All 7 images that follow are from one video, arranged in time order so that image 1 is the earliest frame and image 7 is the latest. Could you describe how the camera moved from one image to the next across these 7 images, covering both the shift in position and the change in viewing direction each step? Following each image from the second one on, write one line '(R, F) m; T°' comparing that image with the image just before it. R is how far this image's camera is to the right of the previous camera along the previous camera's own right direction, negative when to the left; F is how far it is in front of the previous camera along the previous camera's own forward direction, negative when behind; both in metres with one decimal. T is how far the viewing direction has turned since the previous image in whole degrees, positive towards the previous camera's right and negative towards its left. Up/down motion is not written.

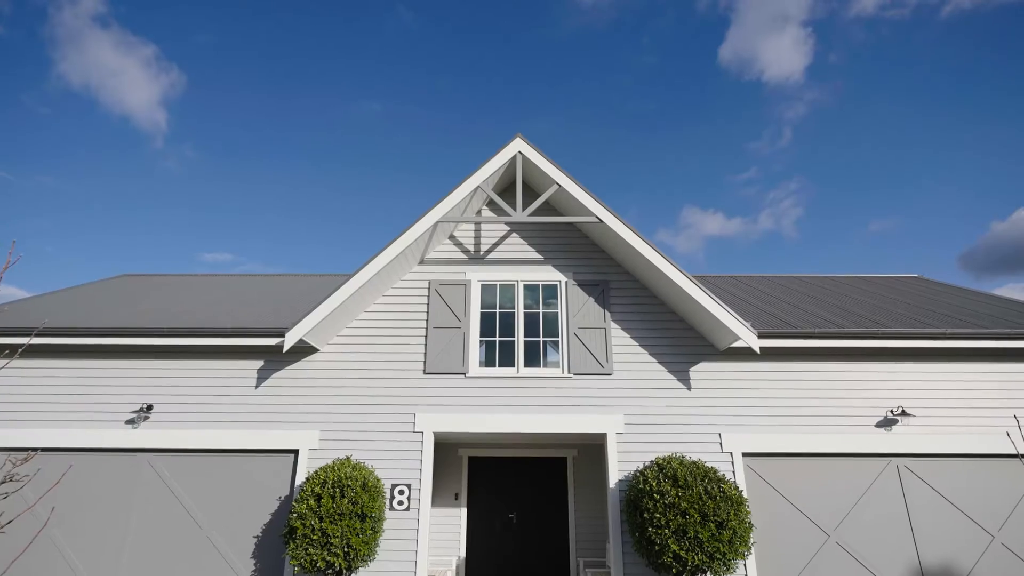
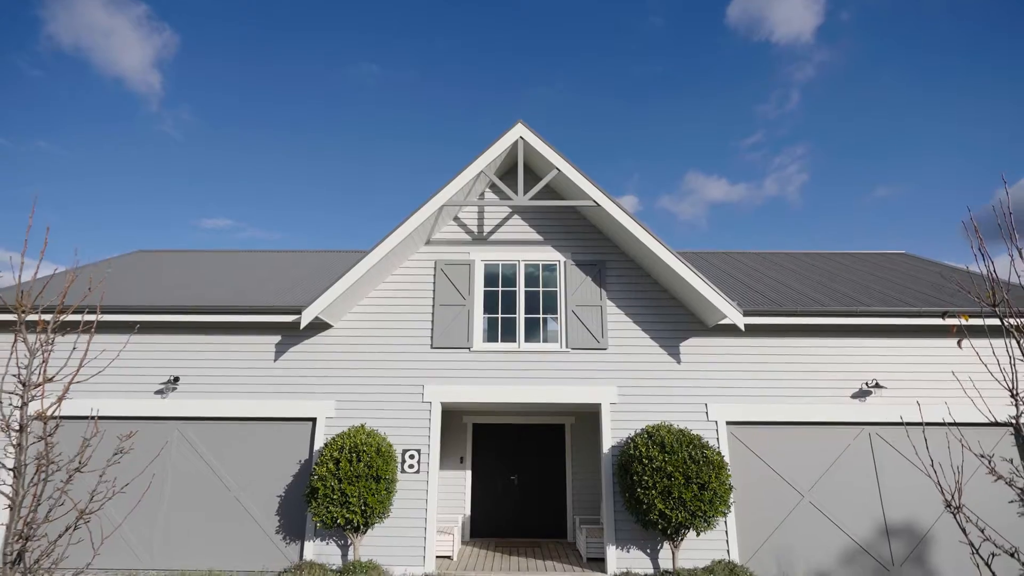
(0.0, -0.4) m; 0°
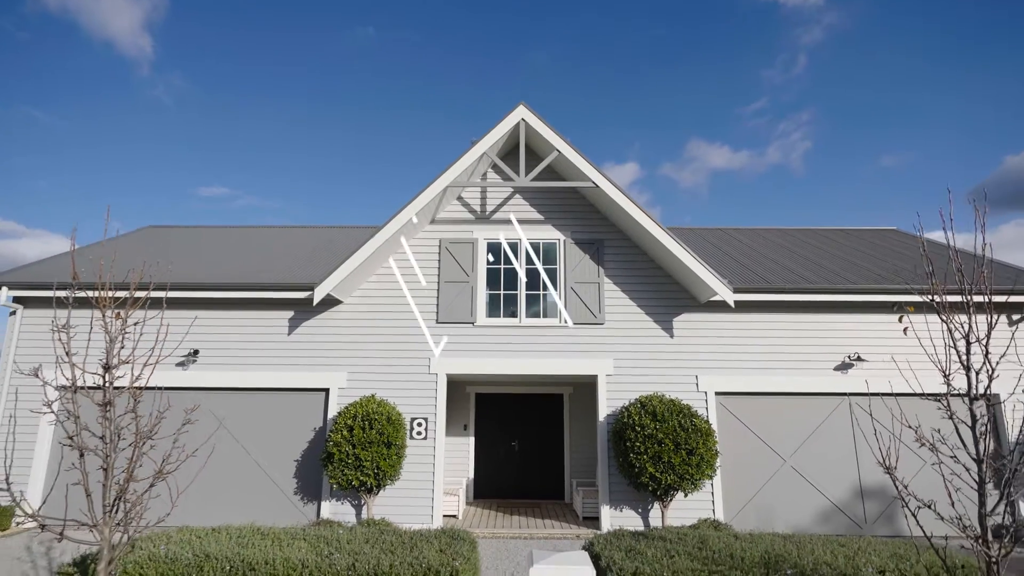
(0.0, -0.4) m; 0°
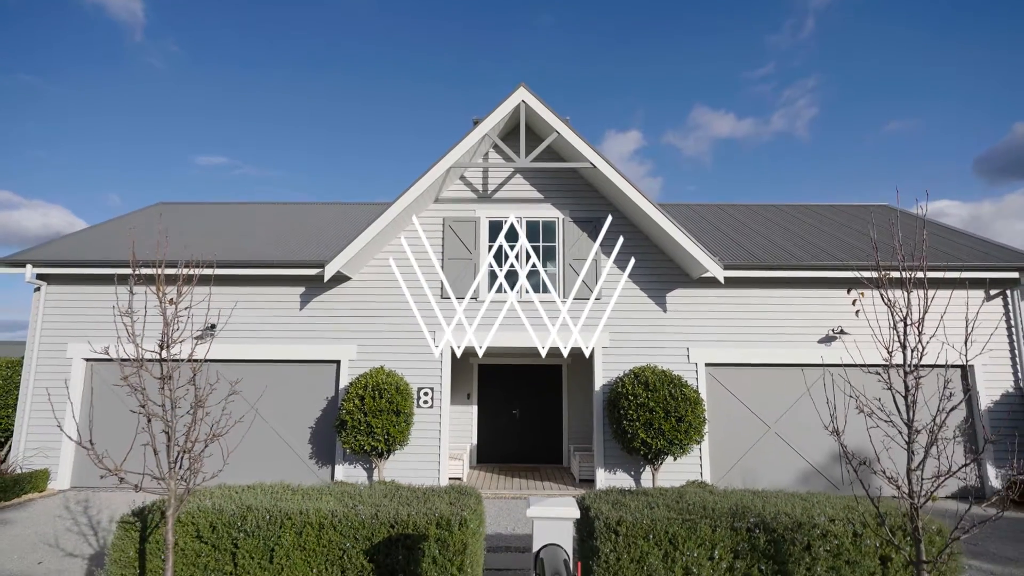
(0.0, -0.4) m; 0°
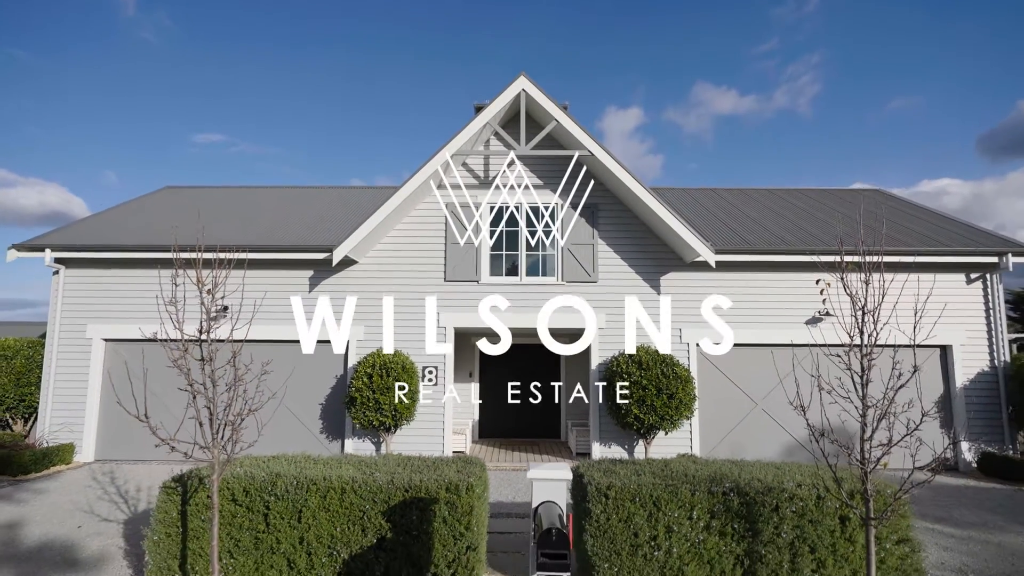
(0.0, -0.4) m; 0°
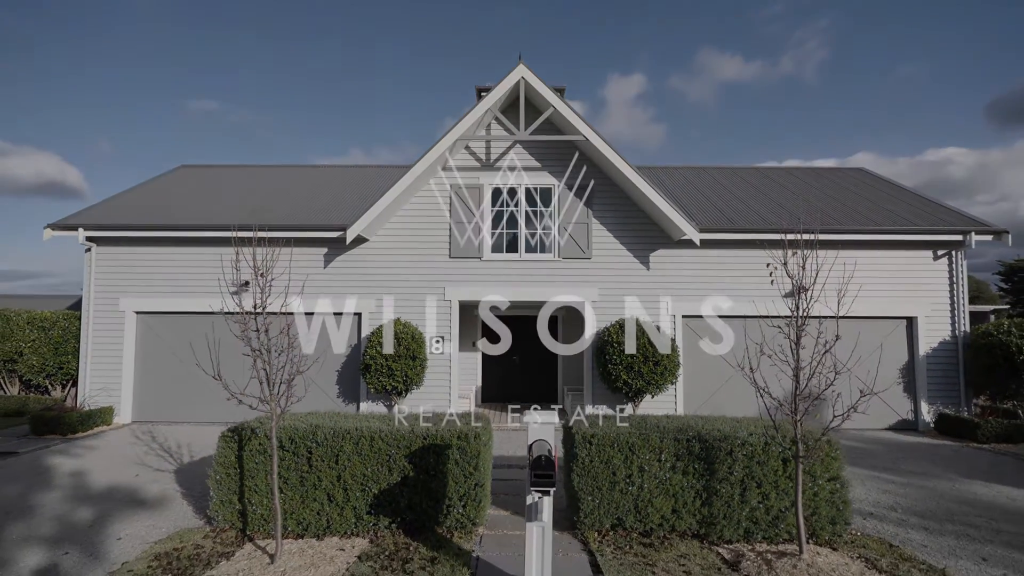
(0.0, -0.7) m; 0°
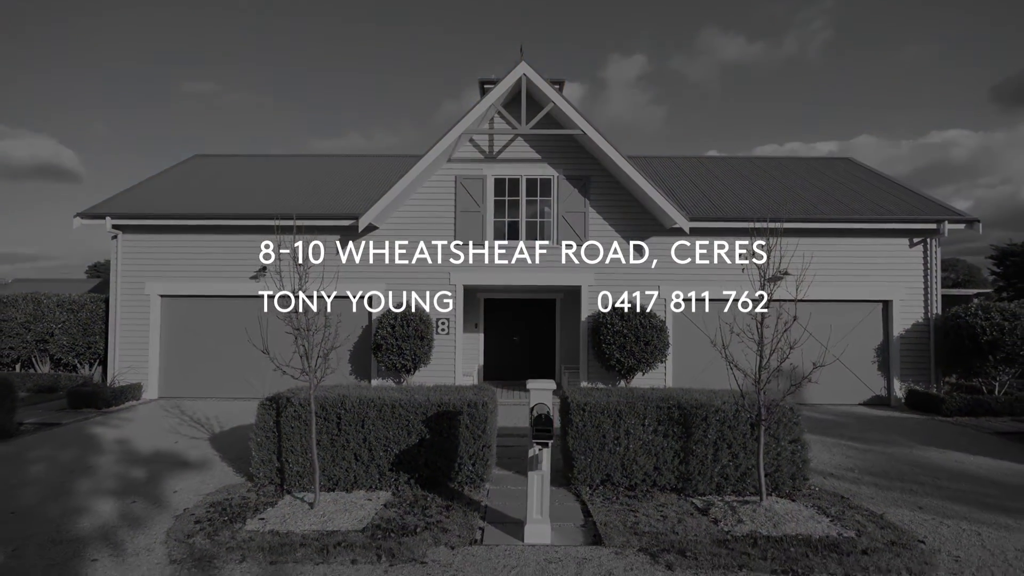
(0.0, -0.7) m; 0°
